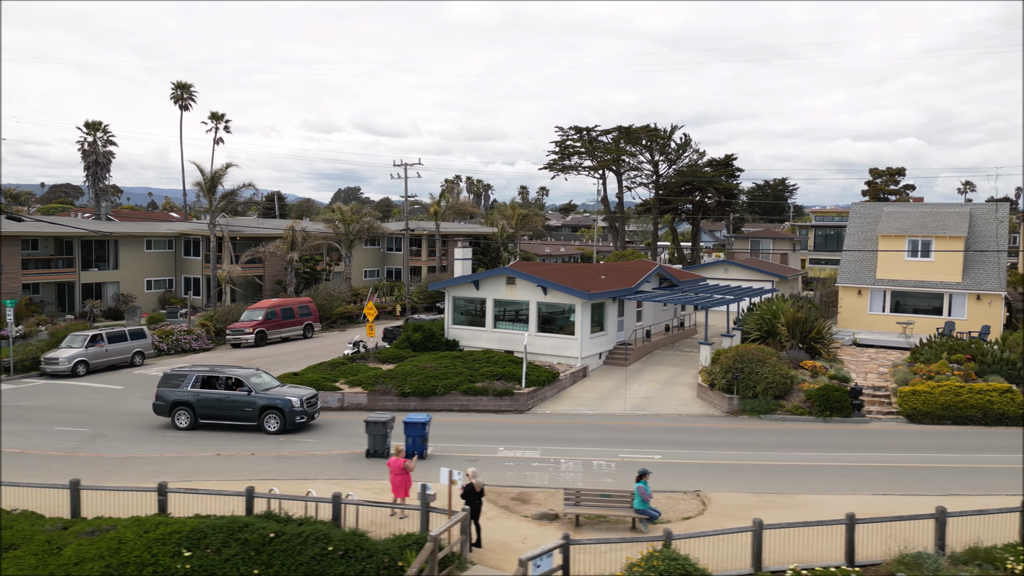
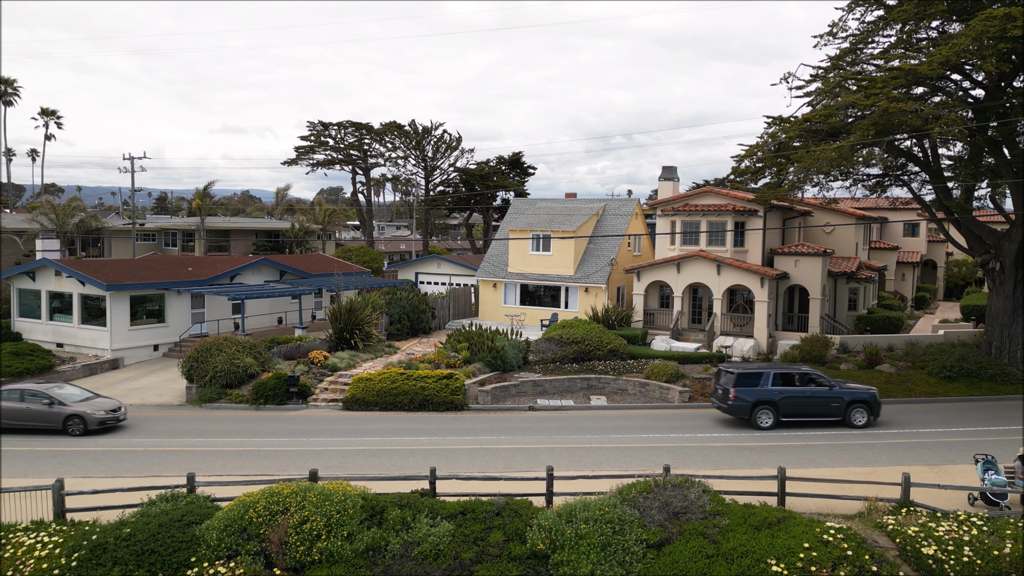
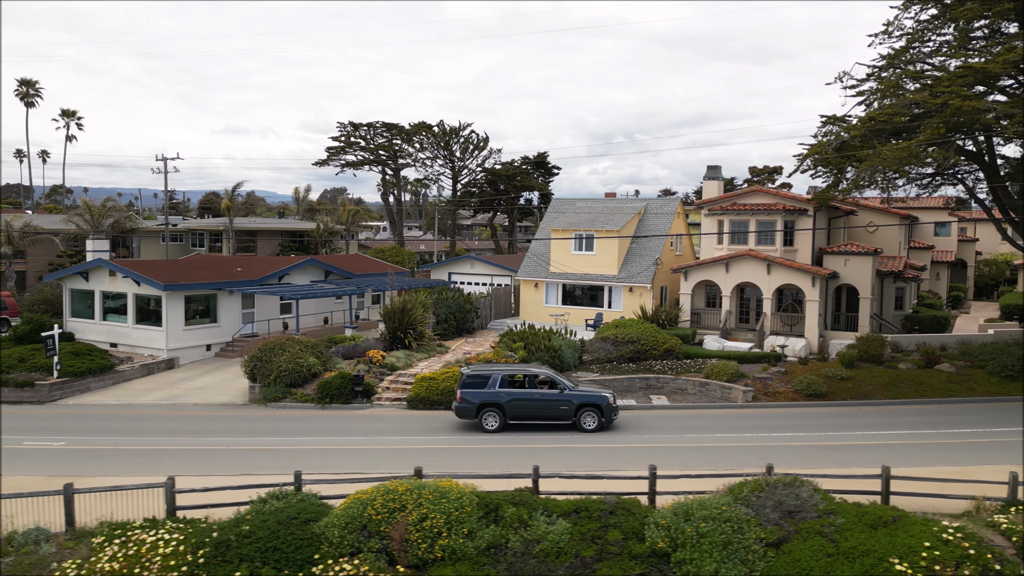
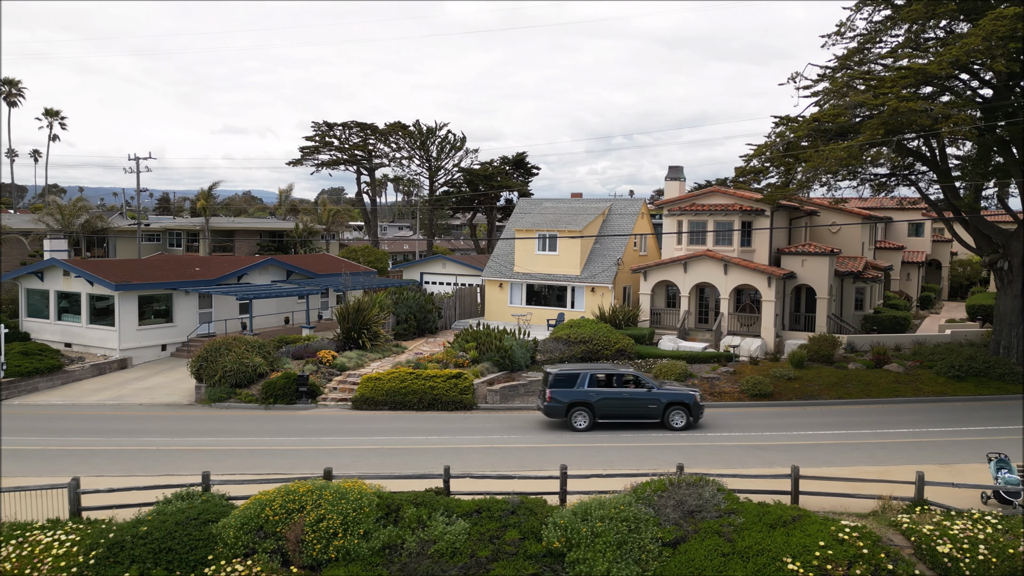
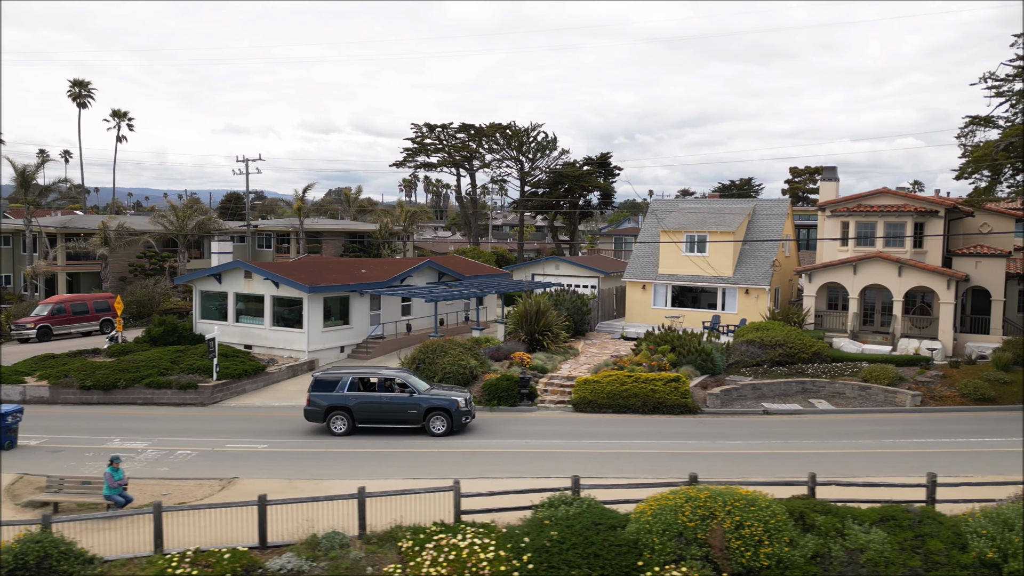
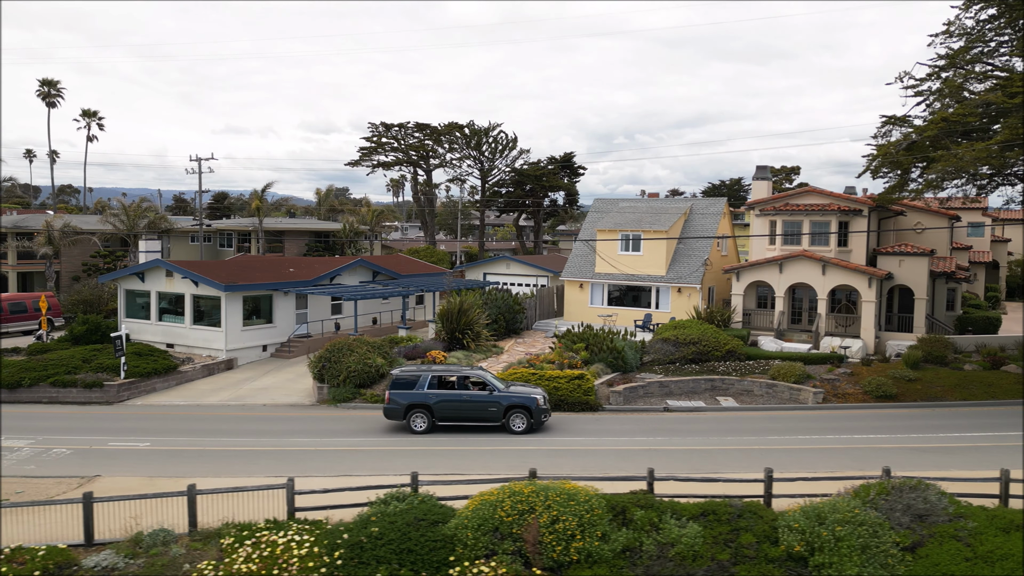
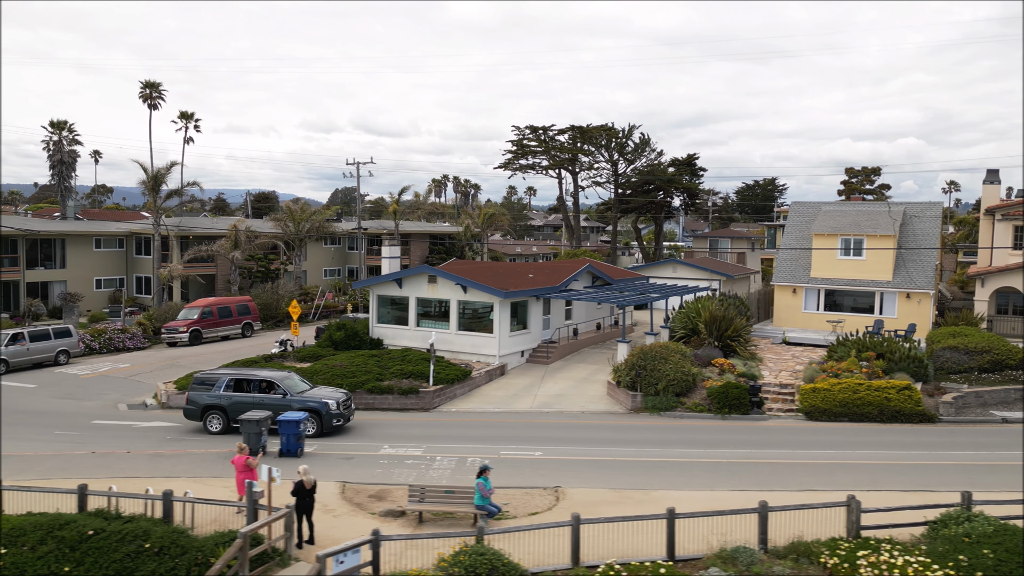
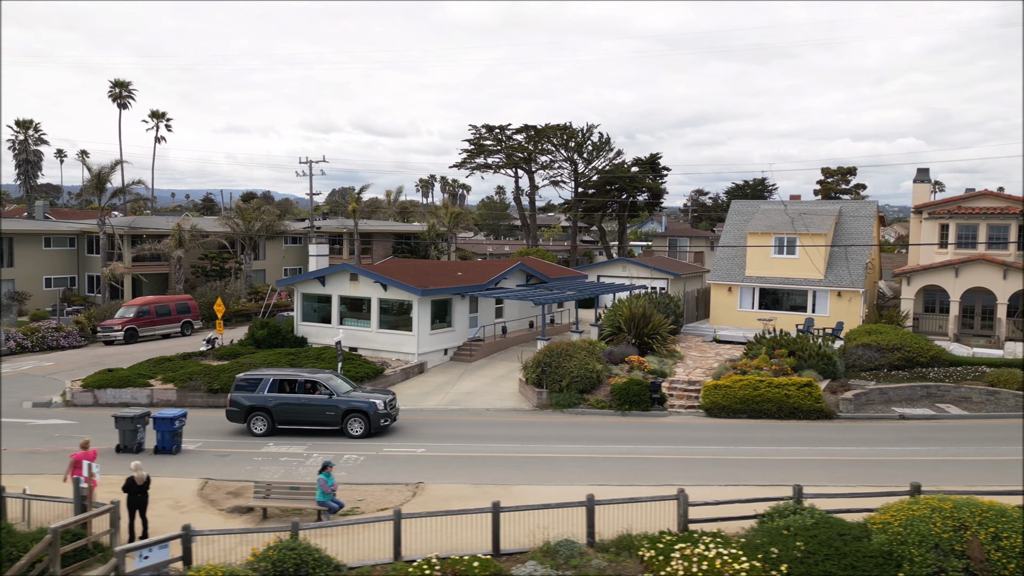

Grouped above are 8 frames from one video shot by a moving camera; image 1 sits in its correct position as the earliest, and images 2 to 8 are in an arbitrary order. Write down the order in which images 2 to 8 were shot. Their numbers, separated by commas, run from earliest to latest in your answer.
7, 8, 5, 6, 3, 4, 2
